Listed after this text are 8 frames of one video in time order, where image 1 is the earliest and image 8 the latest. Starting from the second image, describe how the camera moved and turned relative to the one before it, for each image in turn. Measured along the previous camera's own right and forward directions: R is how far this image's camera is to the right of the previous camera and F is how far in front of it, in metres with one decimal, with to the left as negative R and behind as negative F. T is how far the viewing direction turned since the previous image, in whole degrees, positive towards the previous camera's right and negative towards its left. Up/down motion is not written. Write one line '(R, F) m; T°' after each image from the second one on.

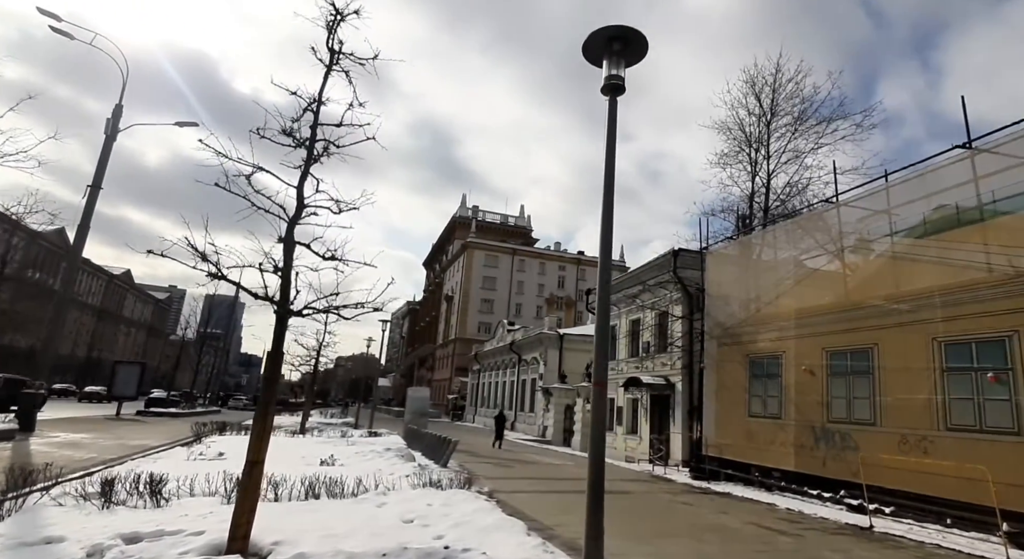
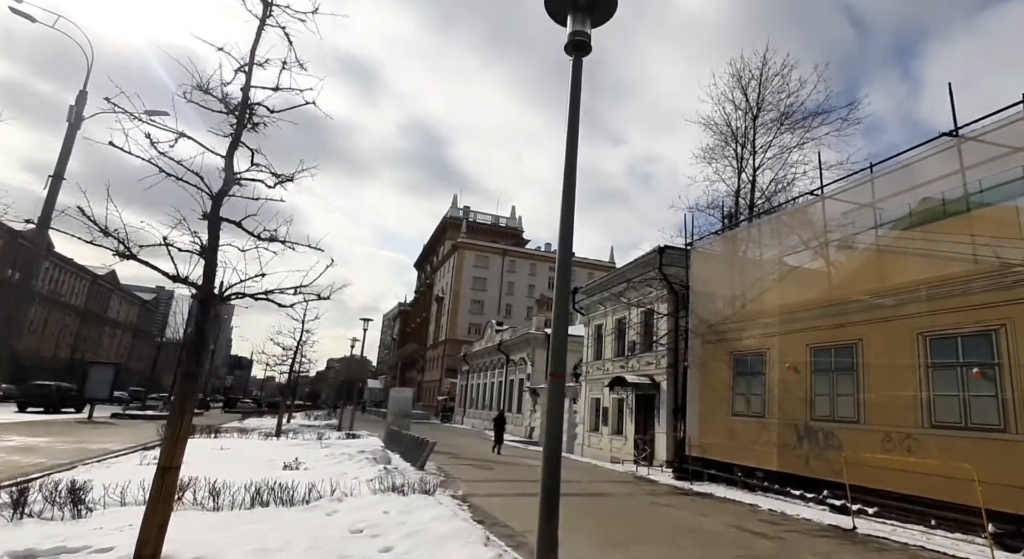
(+0.4, +0.4) m; +1°
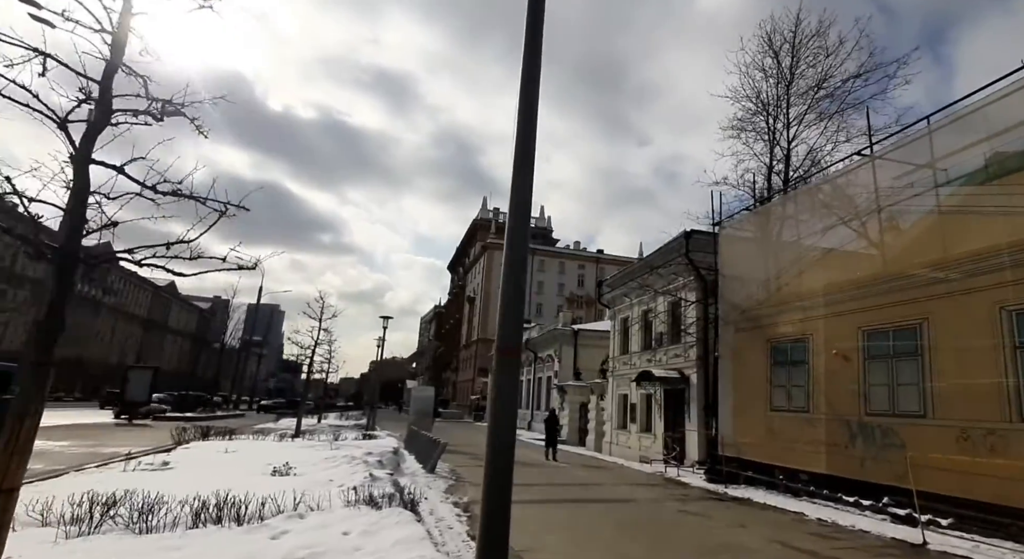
(+0.5, +1.2) m; -3°
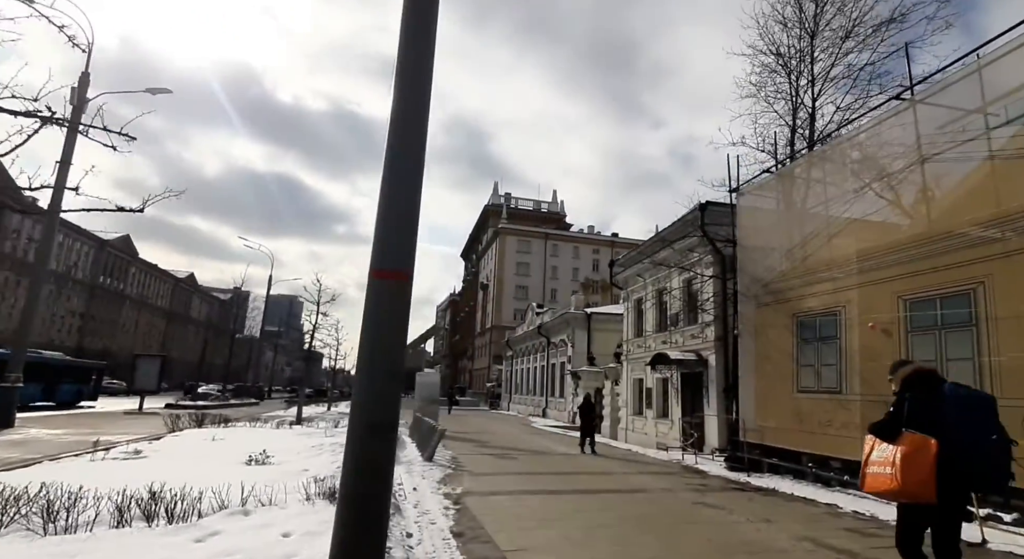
(+0.4, +1.1) m; -2°
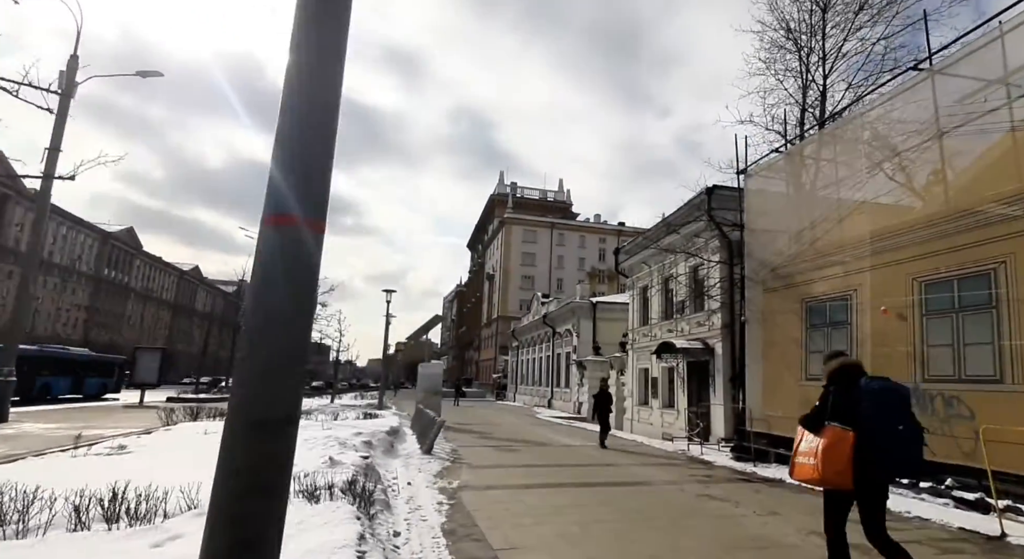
(+0.2, +0.4) m; -1°
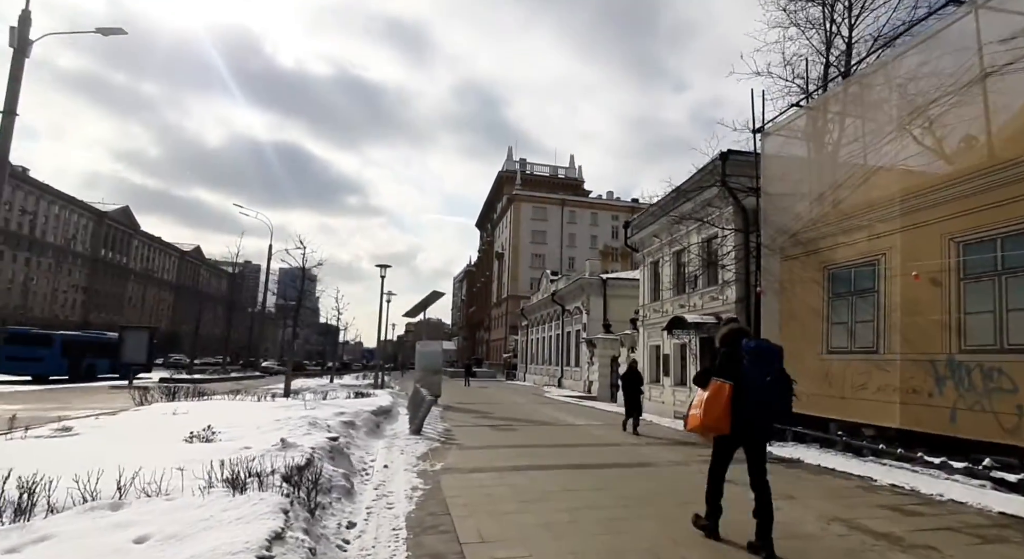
(+0.4, +1.0) m; -1°
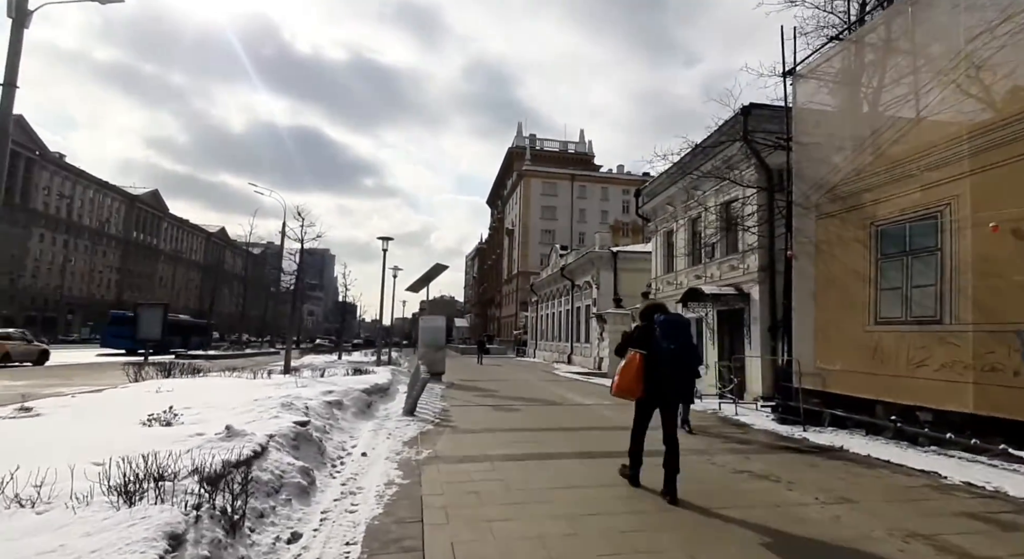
(+0.2, +1.2) m; -1°
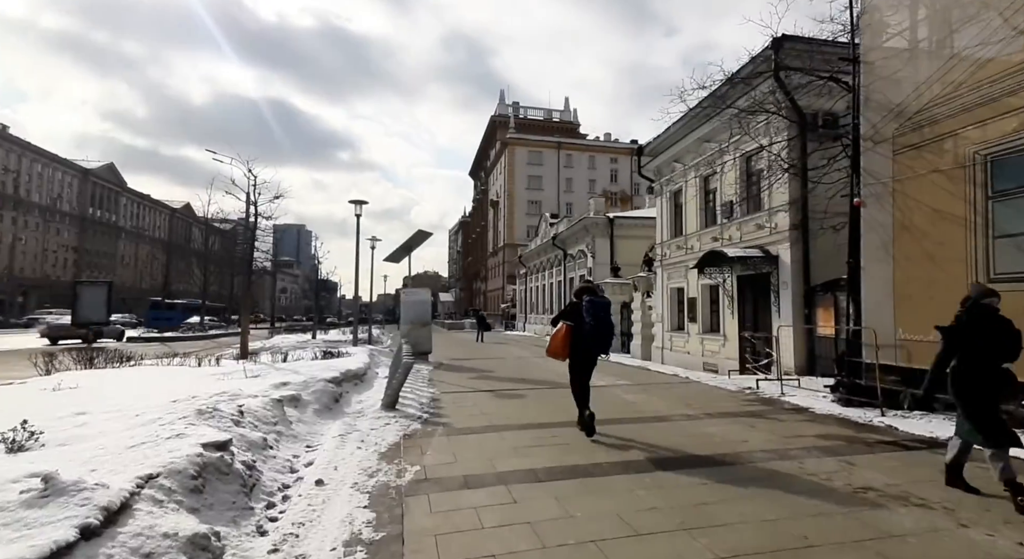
(-0.3, +2.3) m; +2°
